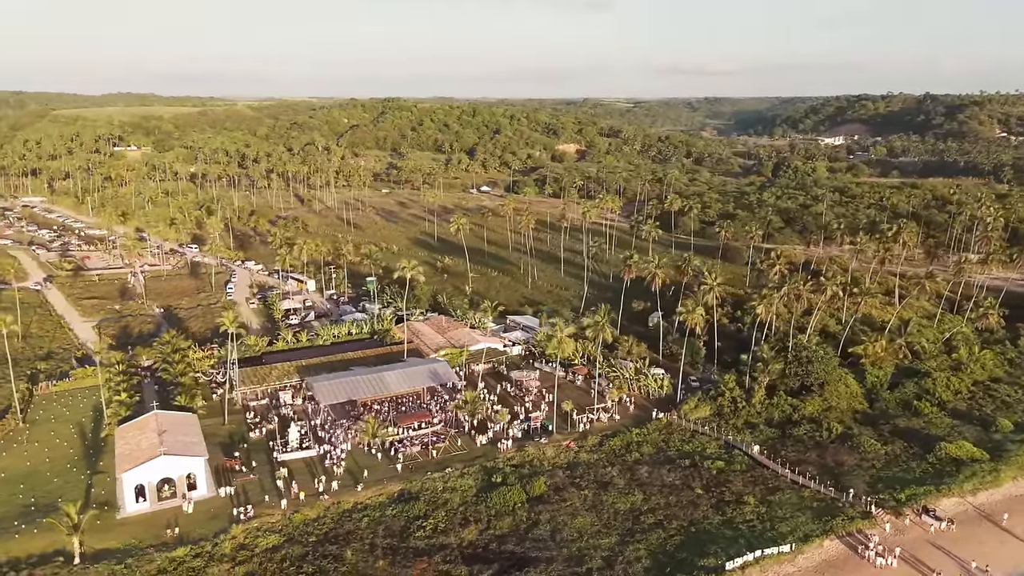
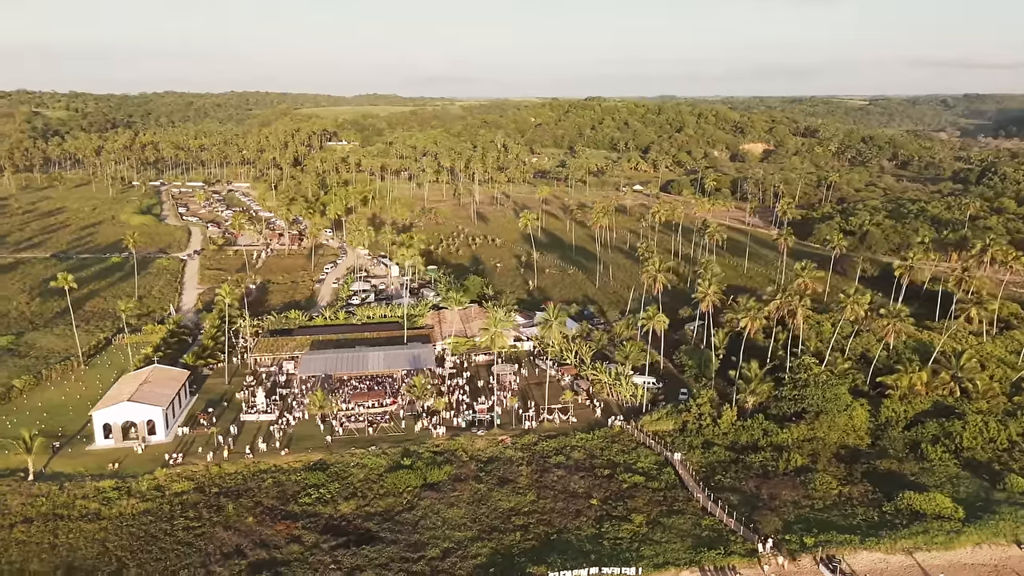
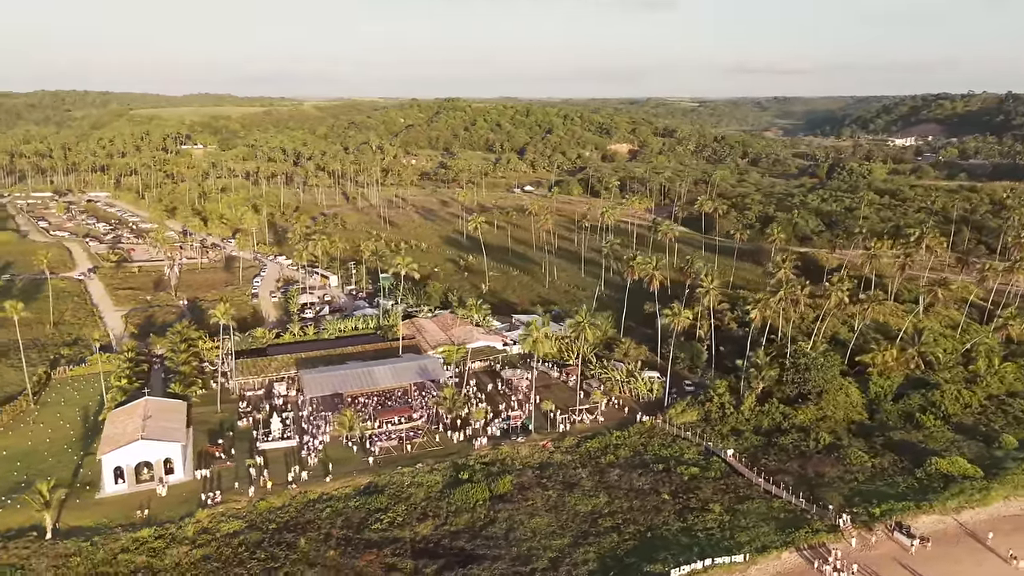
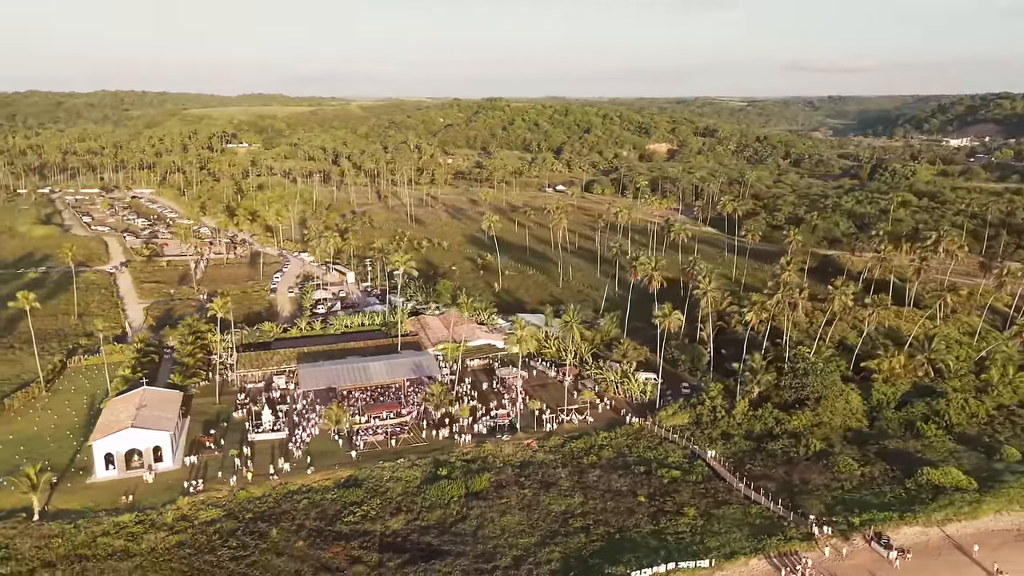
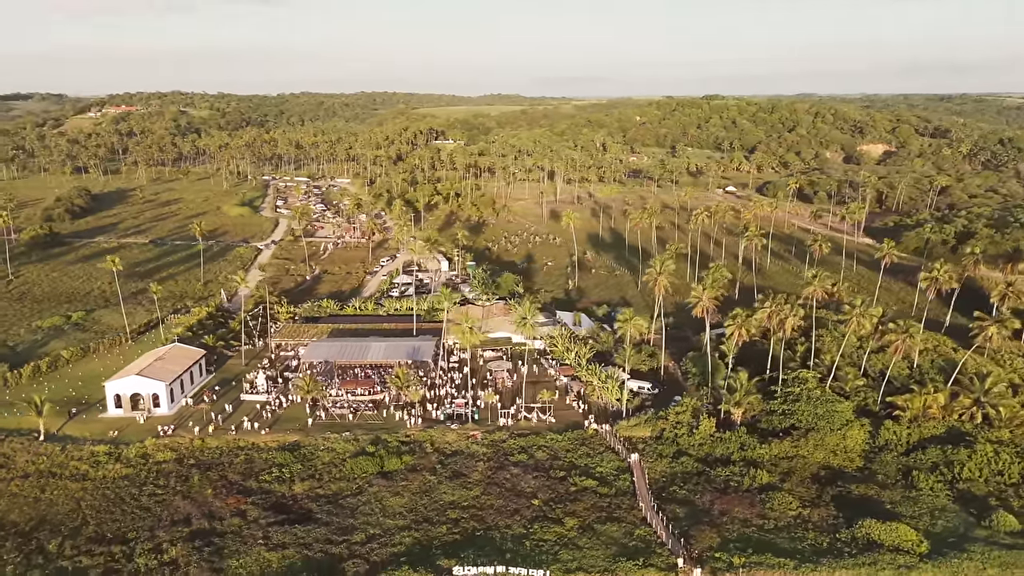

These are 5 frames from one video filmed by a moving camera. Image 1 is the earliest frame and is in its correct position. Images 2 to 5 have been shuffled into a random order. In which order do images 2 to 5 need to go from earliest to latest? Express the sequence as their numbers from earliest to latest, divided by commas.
3, 4, 2, 5
